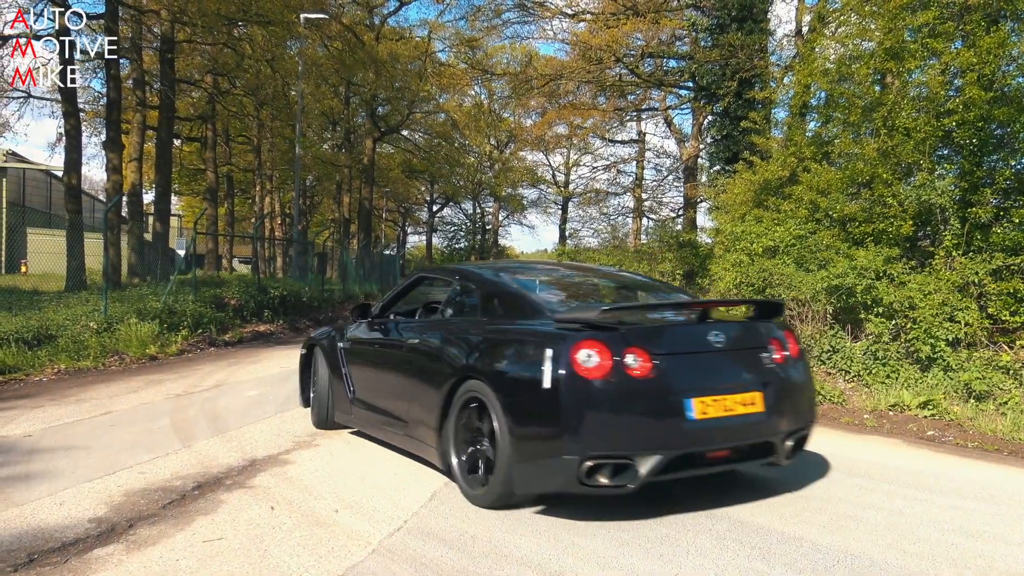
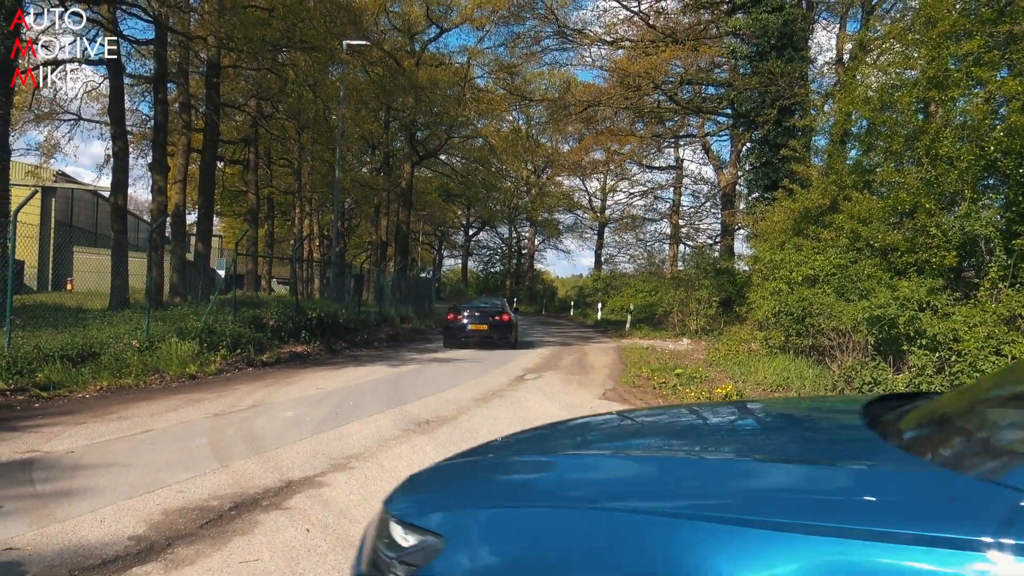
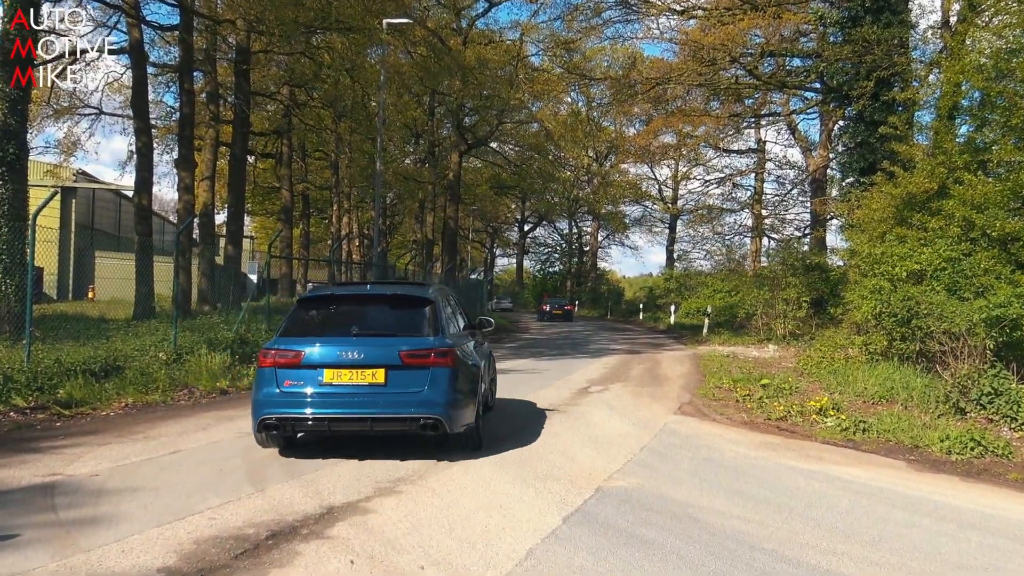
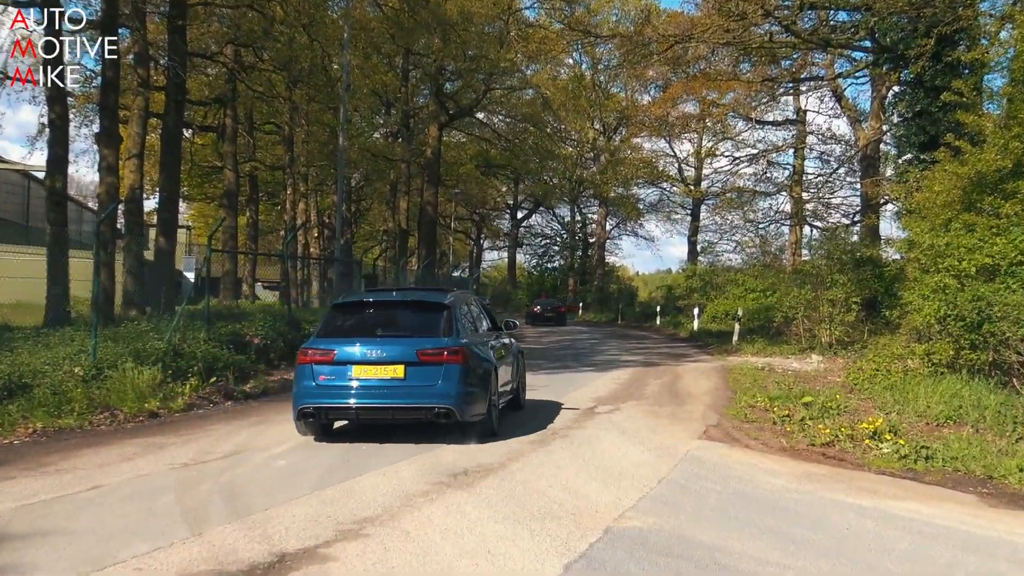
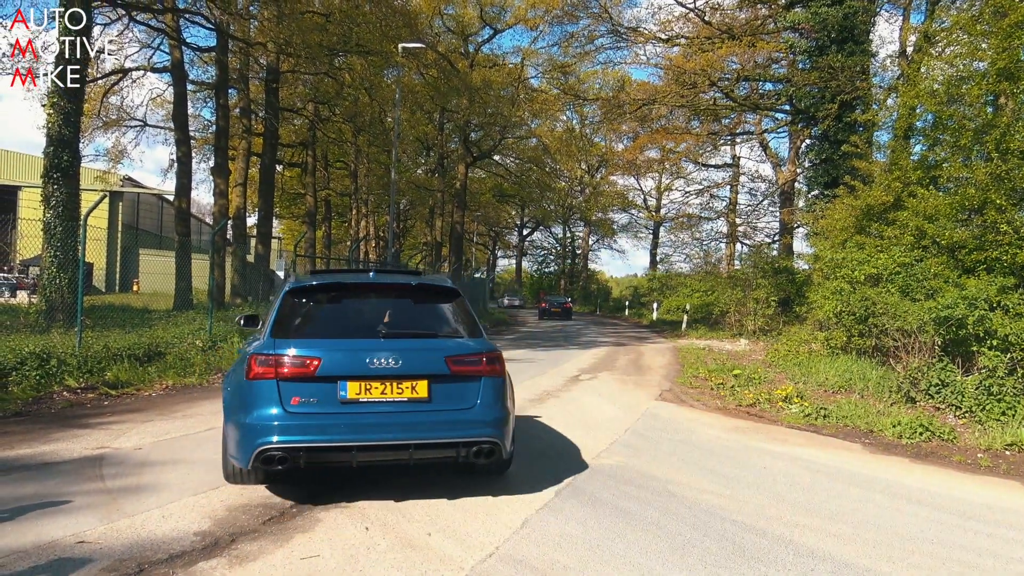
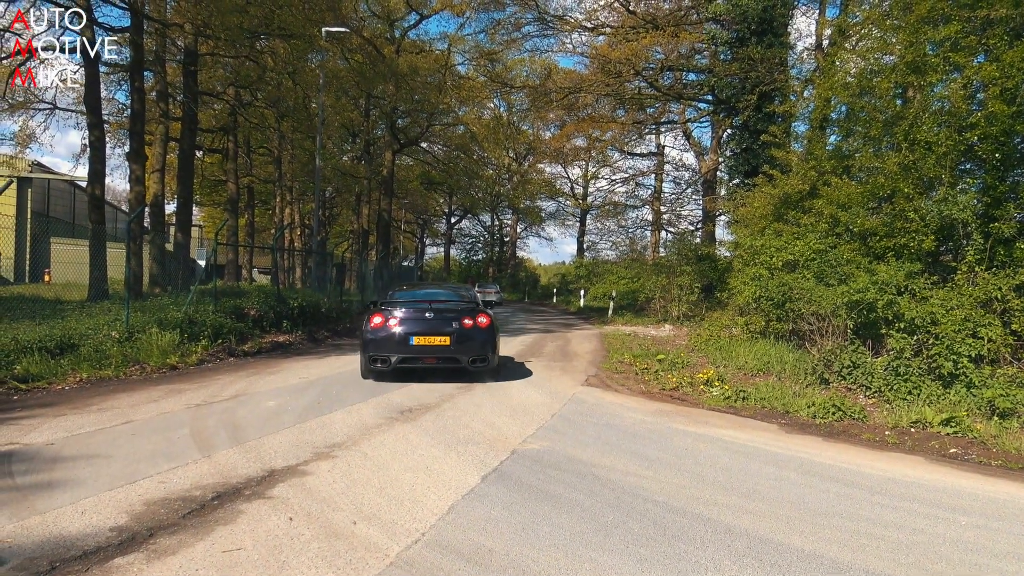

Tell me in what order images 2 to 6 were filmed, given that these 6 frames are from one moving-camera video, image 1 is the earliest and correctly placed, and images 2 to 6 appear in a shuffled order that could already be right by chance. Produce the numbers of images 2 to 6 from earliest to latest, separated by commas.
6, 2, 5, 3, 4
